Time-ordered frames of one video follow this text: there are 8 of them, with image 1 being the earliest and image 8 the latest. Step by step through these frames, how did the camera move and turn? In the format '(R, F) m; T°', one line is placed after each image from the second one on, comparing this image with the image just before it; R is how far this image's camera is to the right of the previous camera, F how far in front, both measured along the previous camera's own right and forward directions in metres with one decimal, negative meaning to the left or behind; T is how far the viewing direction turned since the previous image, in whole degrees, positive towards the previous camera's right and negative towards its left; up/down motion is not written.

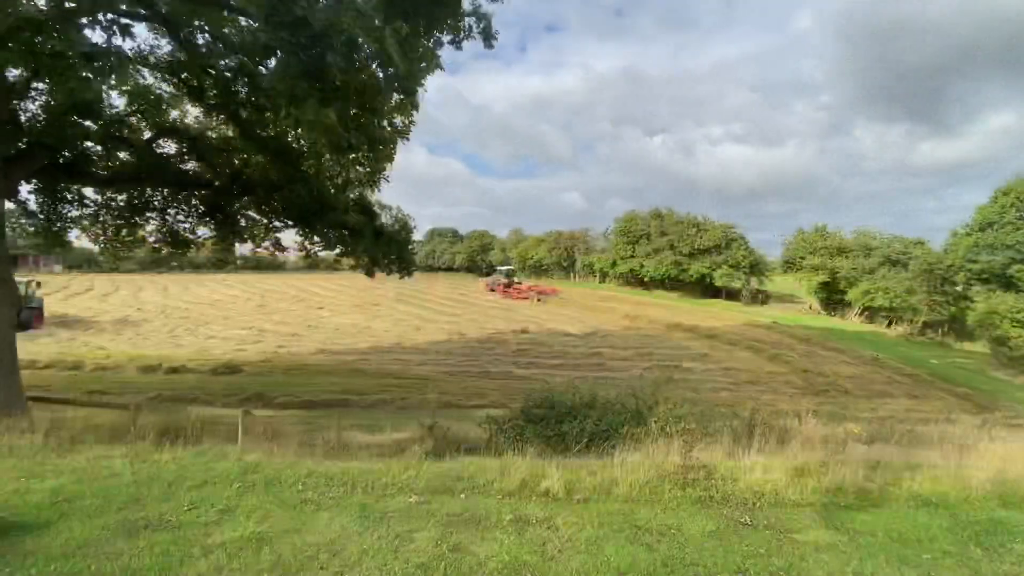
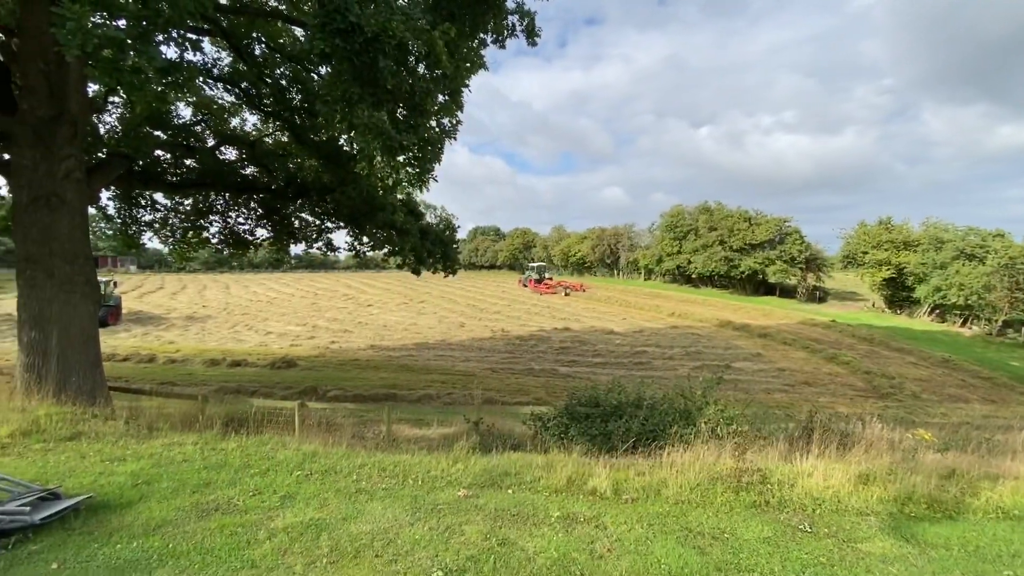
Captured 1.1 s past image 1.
(0.0, 0.0) m; -5°
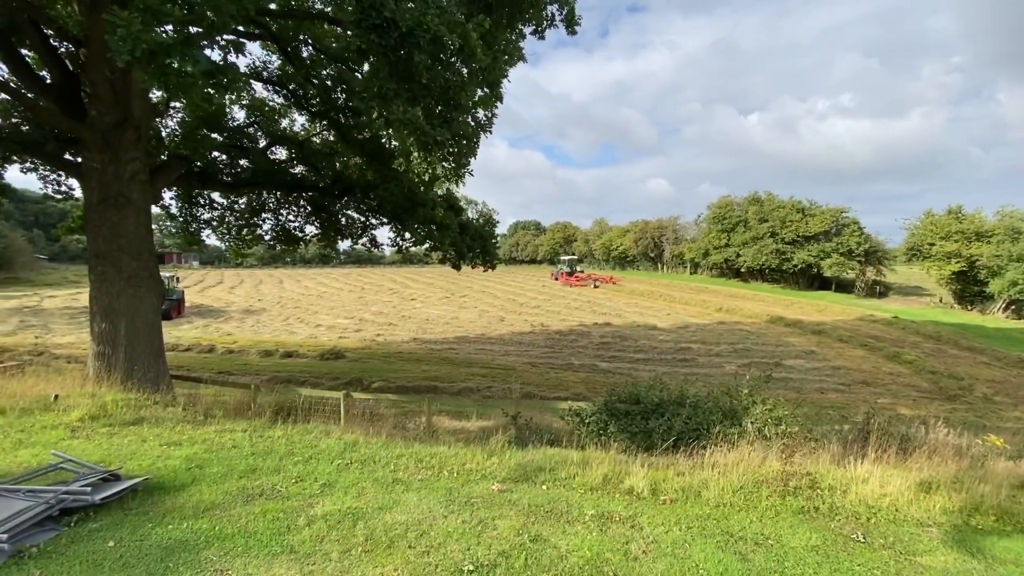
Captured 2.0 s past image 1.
(0.0, 0.0) m; -5°
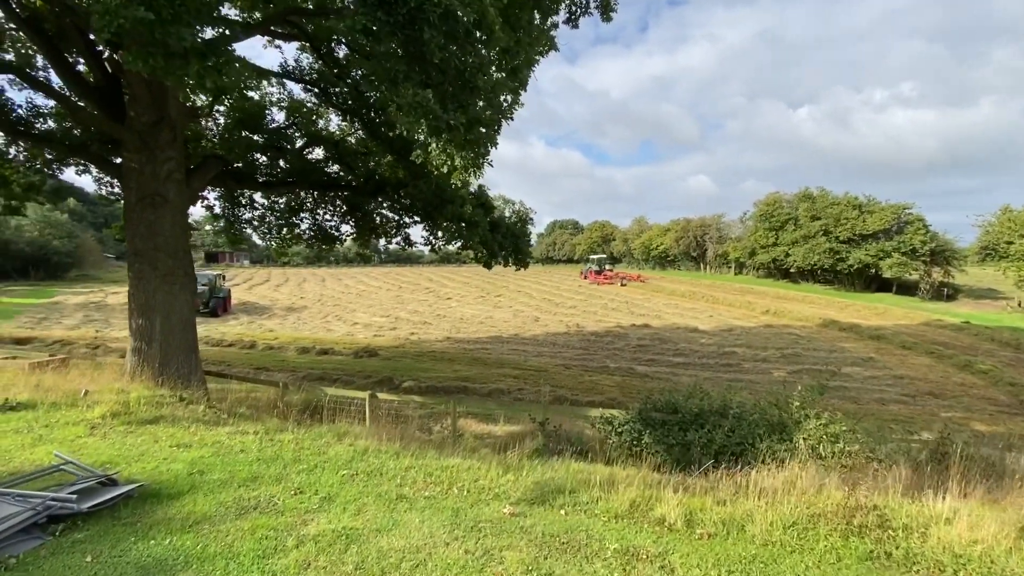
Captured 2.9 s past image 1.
(+0.1, +0.4) m; -5°
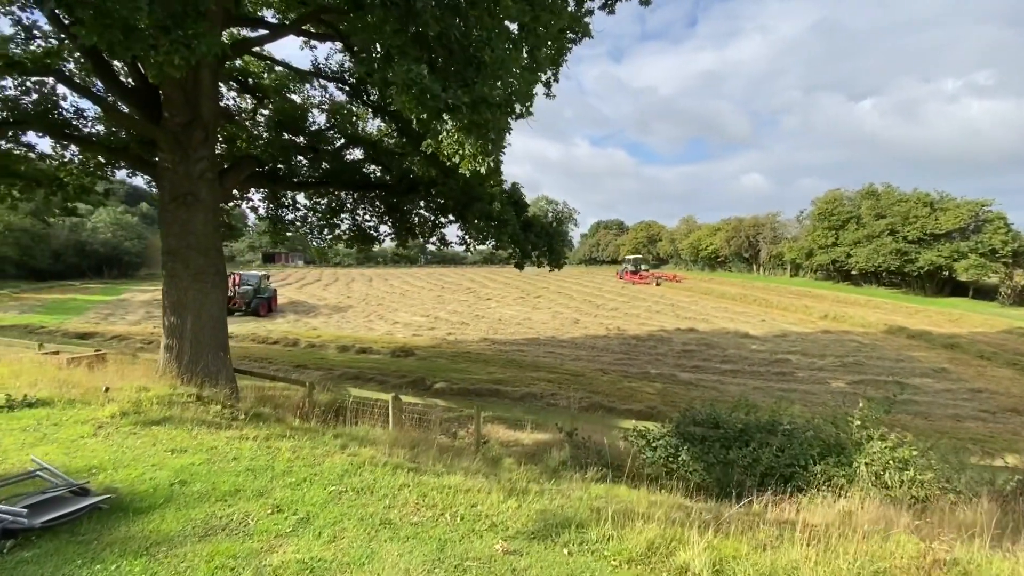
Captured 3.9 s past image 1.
(+0.3, +0.4) m; -5°
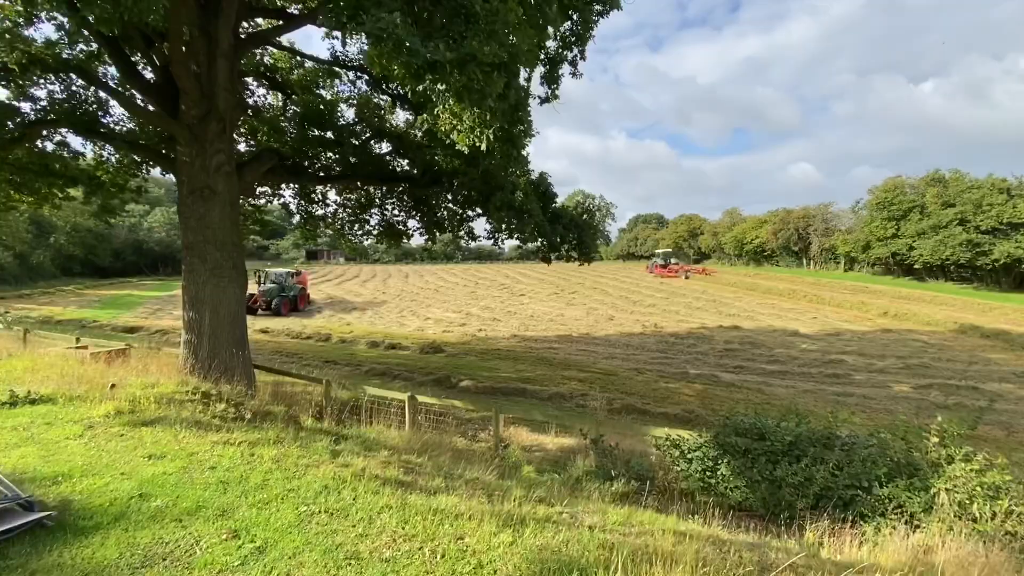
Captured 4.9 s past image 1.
(+0.2, +0.5) m; -4°
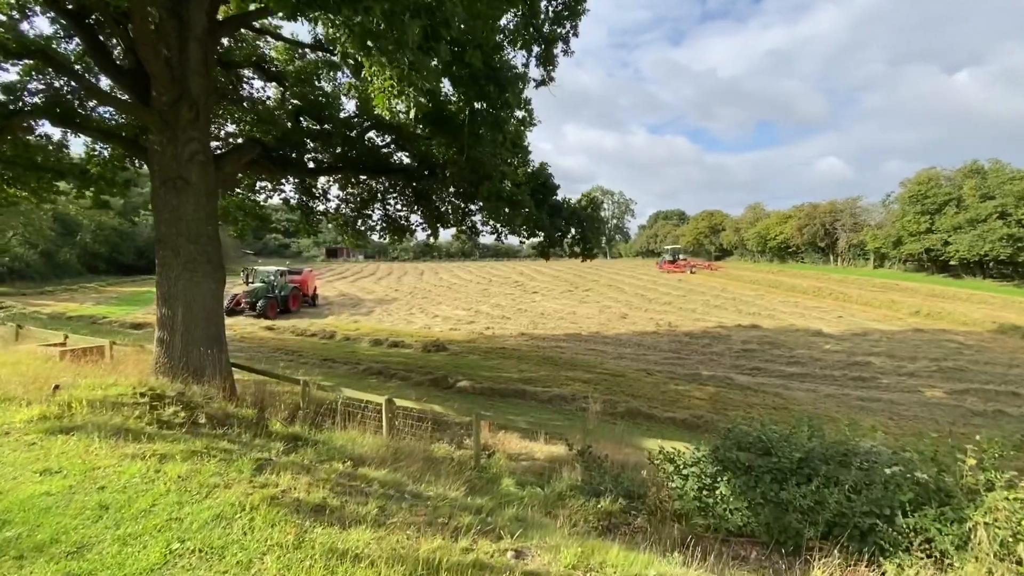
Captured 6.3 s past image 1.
(+0.5, +0.6) m; -2°
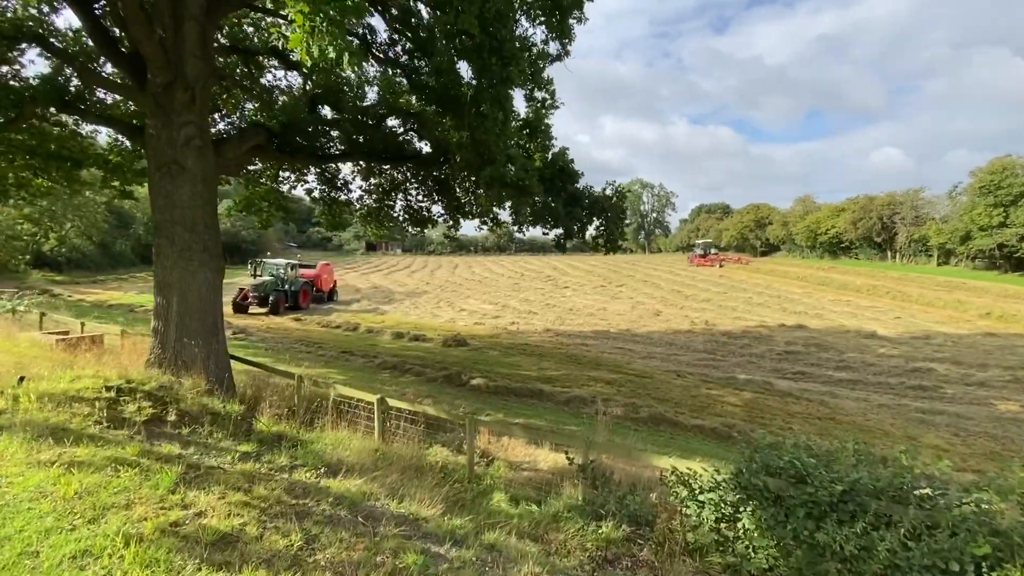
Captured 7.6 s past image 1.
(+0.4, +0.7) m; -4°
